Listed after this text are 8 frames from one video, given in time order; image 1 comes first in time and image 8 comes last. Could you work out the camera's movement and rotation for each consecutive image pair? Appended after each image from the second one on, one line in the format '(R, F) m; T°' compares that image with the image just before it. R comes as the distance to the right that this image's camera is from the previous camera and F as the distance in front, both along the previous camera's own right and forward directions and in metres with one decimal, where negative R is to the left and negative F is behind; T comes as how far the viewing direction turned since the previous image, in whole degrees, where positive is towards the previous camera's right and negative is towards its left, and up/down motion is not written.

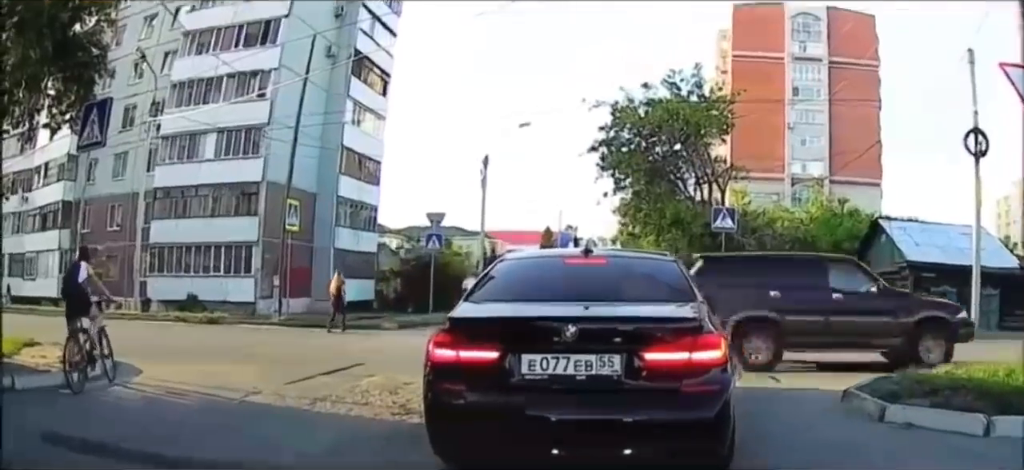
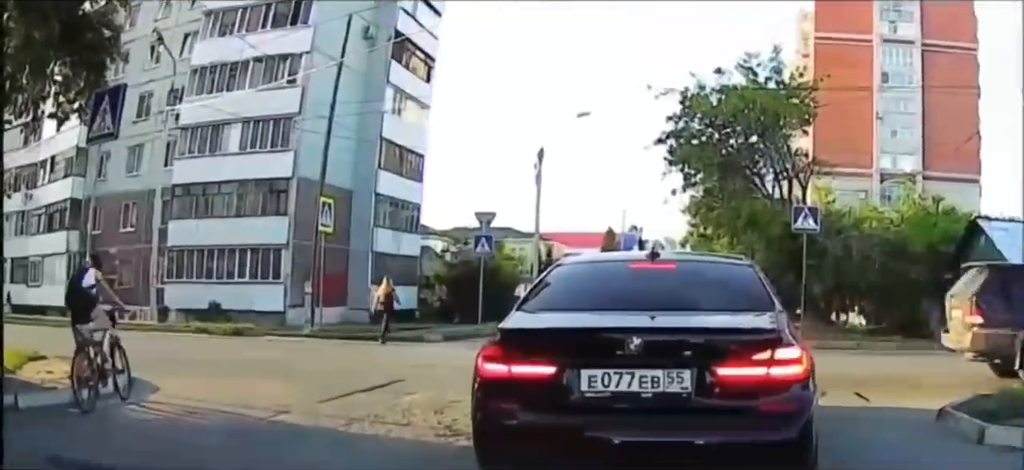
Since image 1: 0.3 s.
(0.0, +0.9) m; -3°
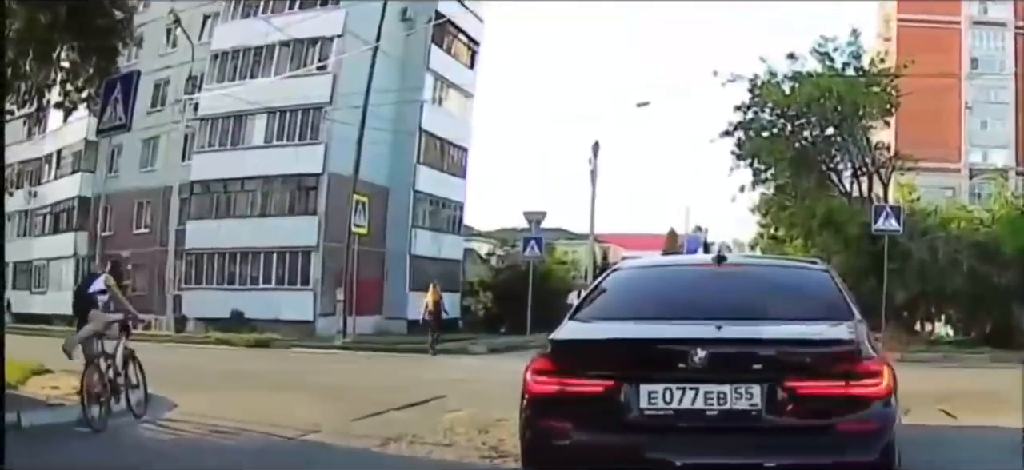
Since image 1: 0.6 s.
(0.0, +0.7) m; -2°
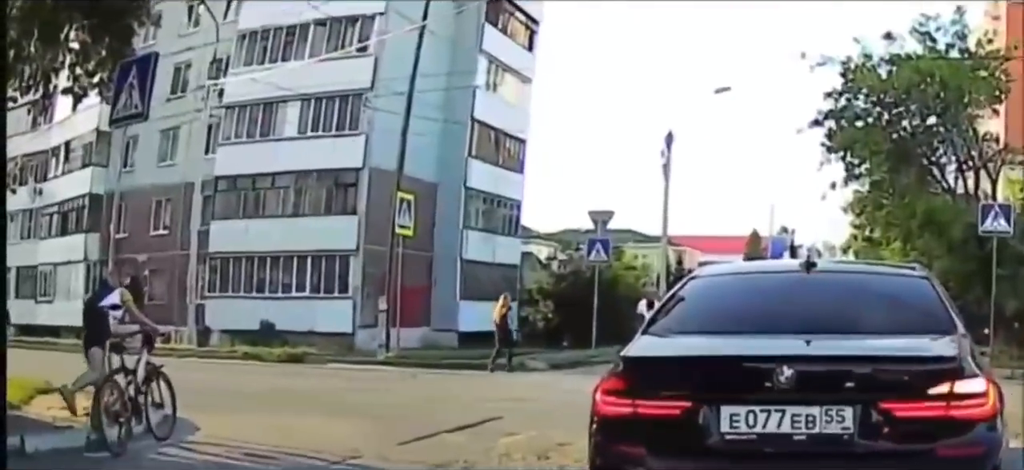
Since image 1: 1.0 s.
(0.0, +0.8) m; -3°
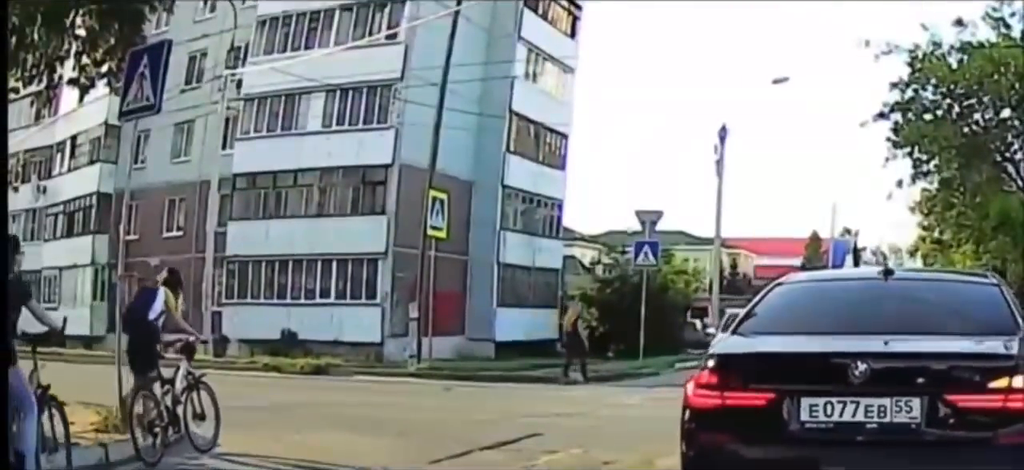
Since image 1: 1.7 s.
(0.0, +0.5) m; -2°
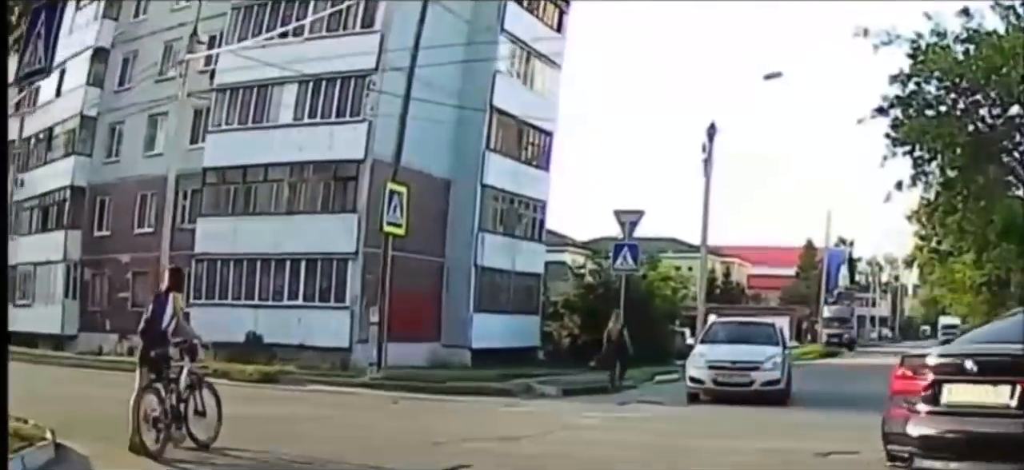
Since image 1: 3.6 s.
(+0.1, +0.3) m; 0°
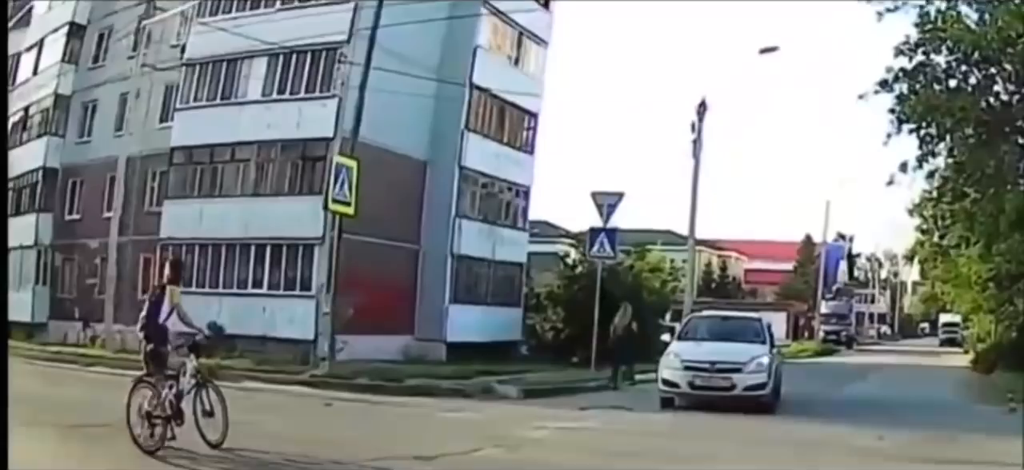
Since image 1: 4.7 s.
(+0.1, +0.3) m; 0°
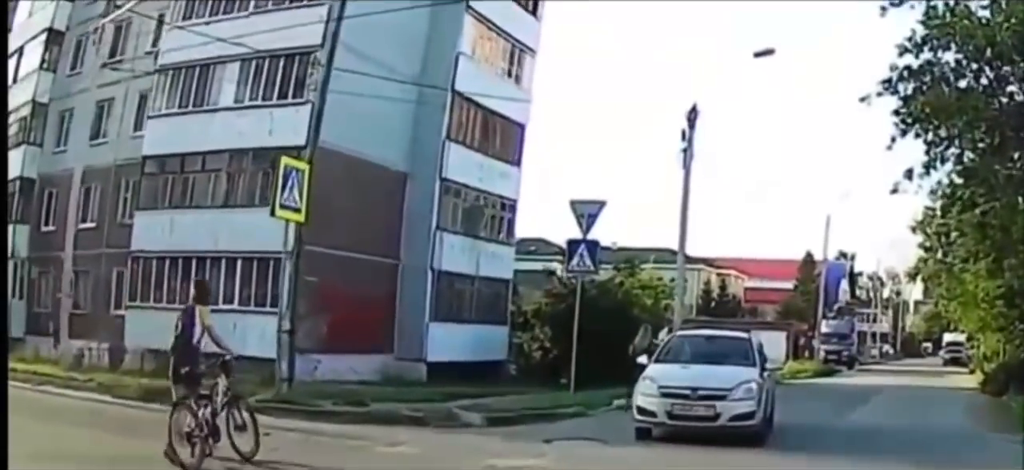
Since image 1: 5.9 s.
(+0.1, +0.2) m; 0°
